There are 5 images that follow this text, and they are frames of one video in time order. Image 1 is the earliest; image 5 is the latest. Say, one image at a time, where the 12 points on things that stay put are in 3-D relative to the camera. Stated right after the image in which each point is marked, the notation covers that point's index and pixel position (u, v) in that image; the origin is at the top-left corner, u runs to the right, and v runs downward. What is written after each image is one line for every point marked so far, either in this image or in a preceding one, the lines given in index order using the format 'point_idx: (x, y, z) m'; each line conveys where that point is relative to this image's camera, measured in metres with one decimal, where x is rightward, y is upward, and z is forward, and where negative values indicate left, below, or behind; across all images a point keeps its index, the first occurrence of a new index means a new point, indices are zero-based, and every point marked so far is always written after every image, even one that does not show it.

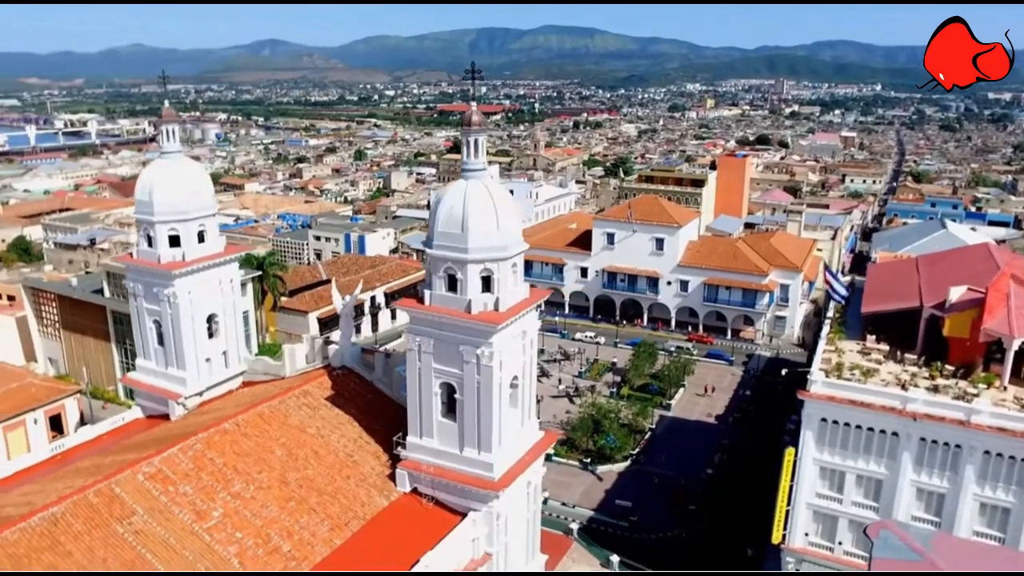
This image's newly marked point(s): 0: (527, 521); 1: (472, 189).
0: (+0.3, -6.0, +19.4) m
1: (-1.0, +2.2, +17.0) m
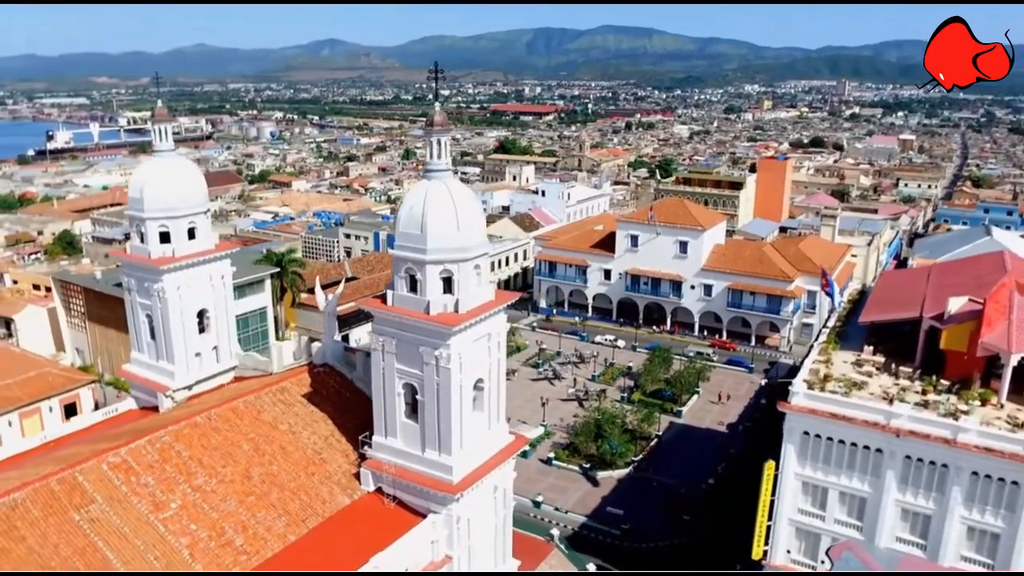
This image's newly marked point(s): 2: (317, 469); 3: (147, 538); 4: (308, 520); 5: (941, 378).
0: (-0.5, -6.1, +19.2) m
1: (-1.8, +2.2, +16.8) m
2: (-4.9, -4.5, +18.6) m
3: (-7.6, -5.2, +15.6) m
4: (-4.8, -5.4, +17.3) m
5: (+11.4, -2.4, +19.8) m
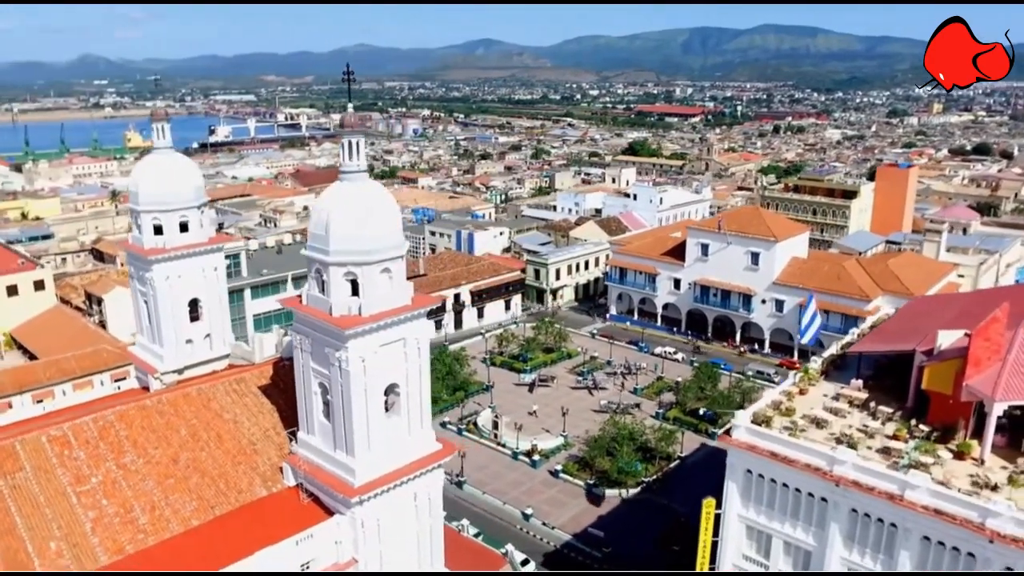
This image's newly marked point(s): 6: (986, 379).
0: (-2.5, -6.2, +18.8) m
1: (-3.8, +2.2, +16.7) m
2: (-6.8, -4.4, +19.0) m
3: (-10.1, -4.9, +16.6) m
4: (-7.0, -5.2, +17.8) m
5: (+9.5, -3.1, +17.3) m
6: (+10.2, -2.0, +16.0) m
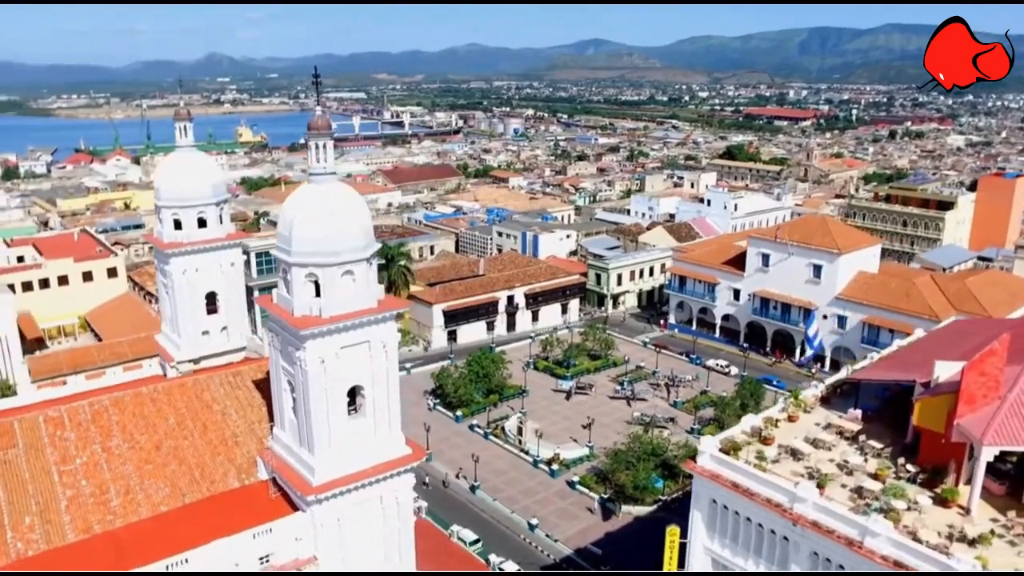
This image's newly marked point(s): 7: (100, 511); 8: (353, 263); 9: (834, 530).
0: (-3.4, -6.3, +18.8) m
1: (-4.6, +2.2, +16.9) m
2: (-7.5, -4.3, +19.6) m
3: (-11.2, -4.7, +17.6) m
4: (-7.9, -5.1, +18.4) m
5: (+8.4, -3.7, +15.7) m
6: (+9.0, -2.6, +14.4) m
7: (-9.6, -5.3, +17.5) m
8: (-3.6, +0.6, +17.0) m
9: (+6.0, -4.5, +14.0) m
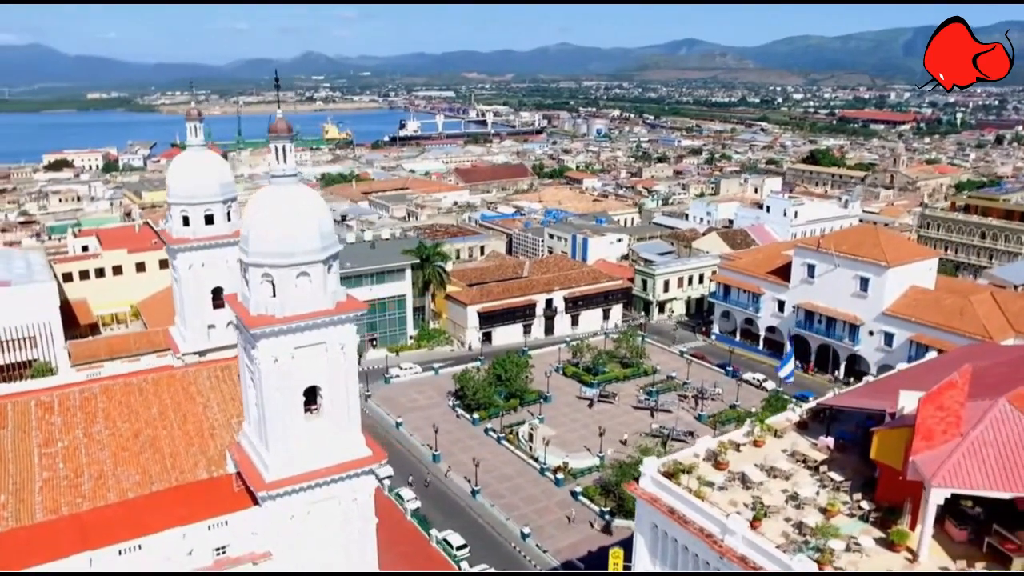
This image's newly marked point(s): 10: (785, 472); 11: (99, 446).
0: (-4.5, -6.3, +19.0) m
1: (-5.6, +2.2, +17.2) m
2: (-8.5, -4.2, +20.2) m
3: (-12.3, -4.5, +18.6) m
4: (-9.0, -5.0, +19.1) m
5: (+7.0, -4.1, +14.6) m
6: (+7.5, -3.0, +13.3) m
7: (-10.8, -5.1, +18.4) m
8: (-4.7, +0.5, +17.2) m
9: (+4.4, -4.9, +13.1) m
10: (+5.8, -3.8, +15.9) m
11: (-10.8, -4.1, +19.5) m
